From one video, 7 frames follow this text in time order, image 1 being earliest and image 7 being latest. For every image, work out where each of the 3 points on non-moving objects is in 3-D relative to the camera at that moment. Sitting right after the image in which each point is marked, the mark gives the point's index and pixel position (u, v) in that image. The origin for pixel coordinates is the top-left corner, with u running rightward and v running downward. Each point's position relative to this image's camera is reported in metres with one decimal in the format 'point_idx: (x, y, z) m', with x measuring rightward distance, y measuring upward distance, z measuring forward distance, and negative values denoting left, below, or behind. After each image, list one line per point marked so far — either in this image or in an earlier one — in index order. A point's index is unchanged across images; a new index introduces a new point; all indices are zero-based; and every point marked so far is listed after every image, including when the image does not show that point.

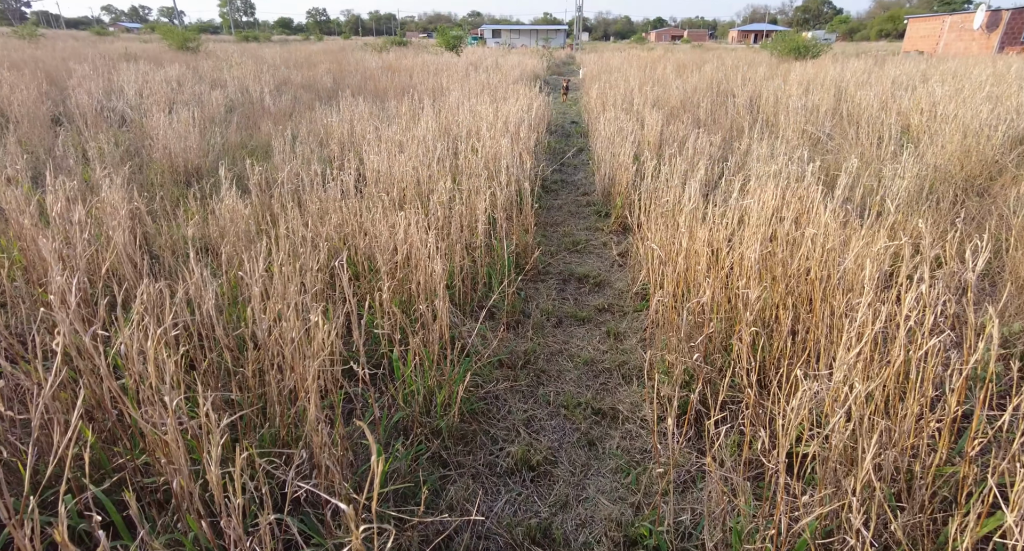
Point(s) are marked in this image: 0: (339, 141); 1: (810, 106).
0: (-1.7, +1.3, +5.6) m
1: (+4.0, +2.3, +7.7) m
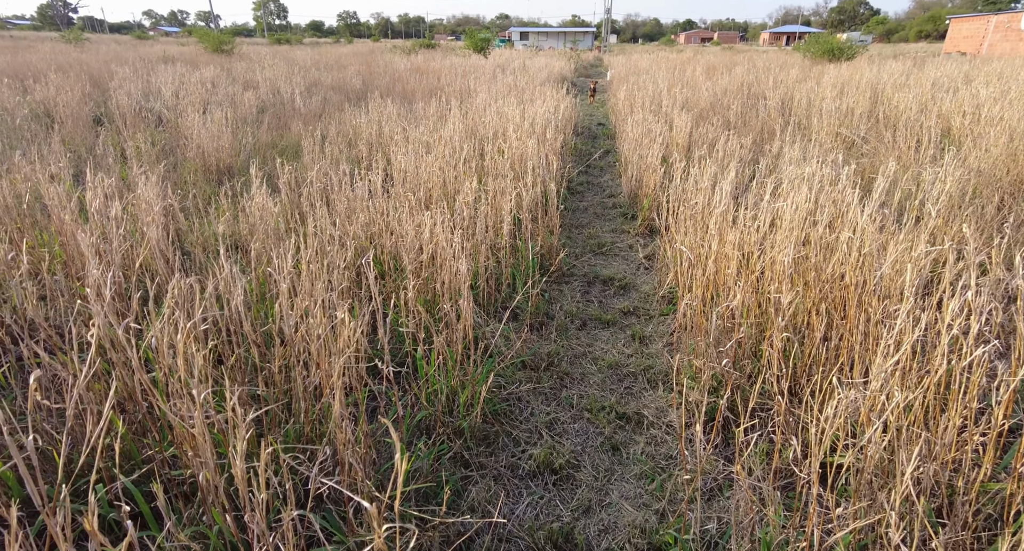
0: (-1.4, +1.3, +5.7) m
1: (+4.3, +2.2, +7.6) m
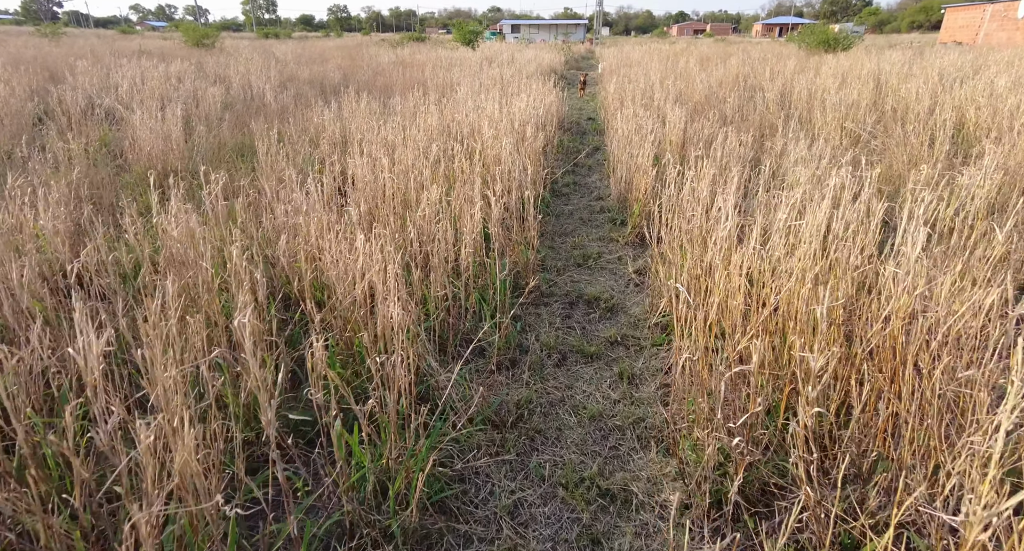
0: (-1.6, +1.2, +5.1) m
1: (+4.1, +2.1, +7.1) m
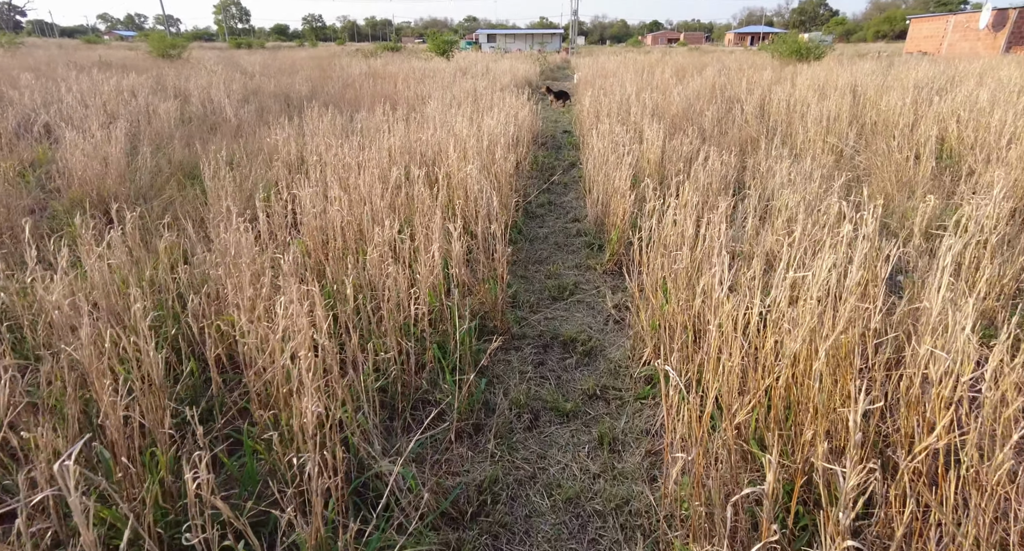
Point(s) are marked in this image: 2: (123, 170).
0: (-1.9, +0.9, +4.8) m
1: (+3.8, +1.9, +6.9) m
2: (-3.2, +0.8, +4.7) m
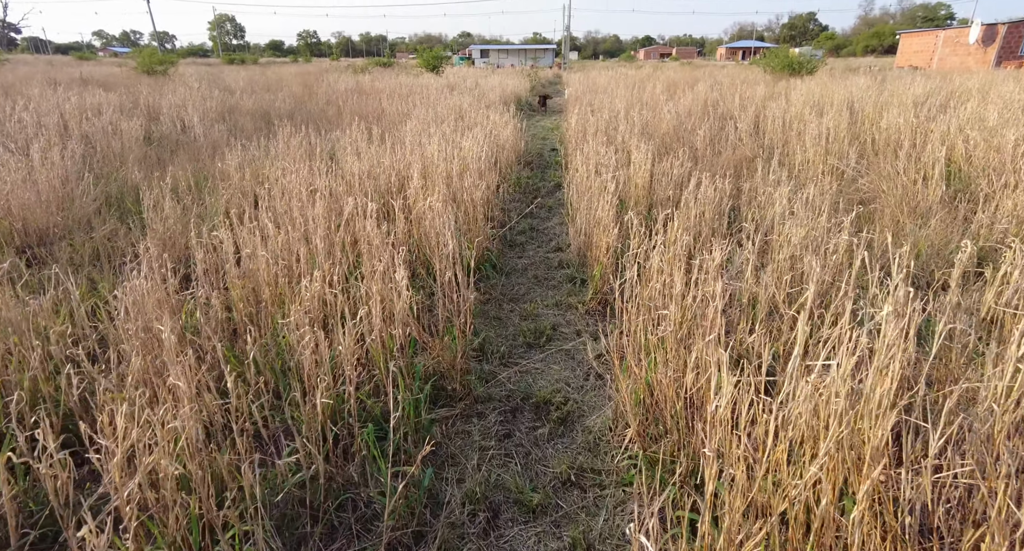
0: (-2.1, +0.6, +4.3) m
1: (+3.5, +1.6, +6.5) m
2: (-3.4, +0.5, +4.3) m
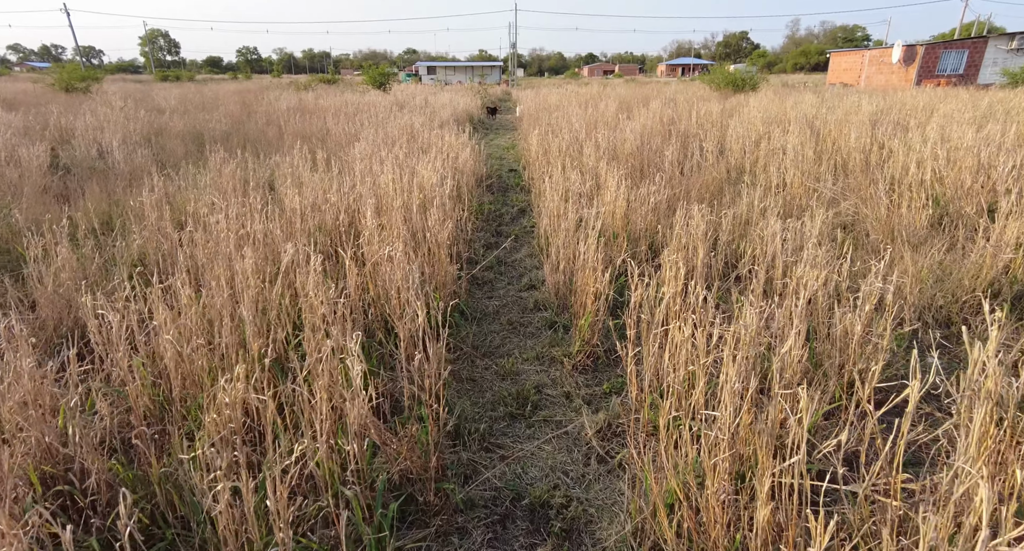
0: (-2.3, +0.3, +3.6) m
1: (+3.1, +1.3, +6.3) m
2: (-3.5, +0.1, +3.4) m
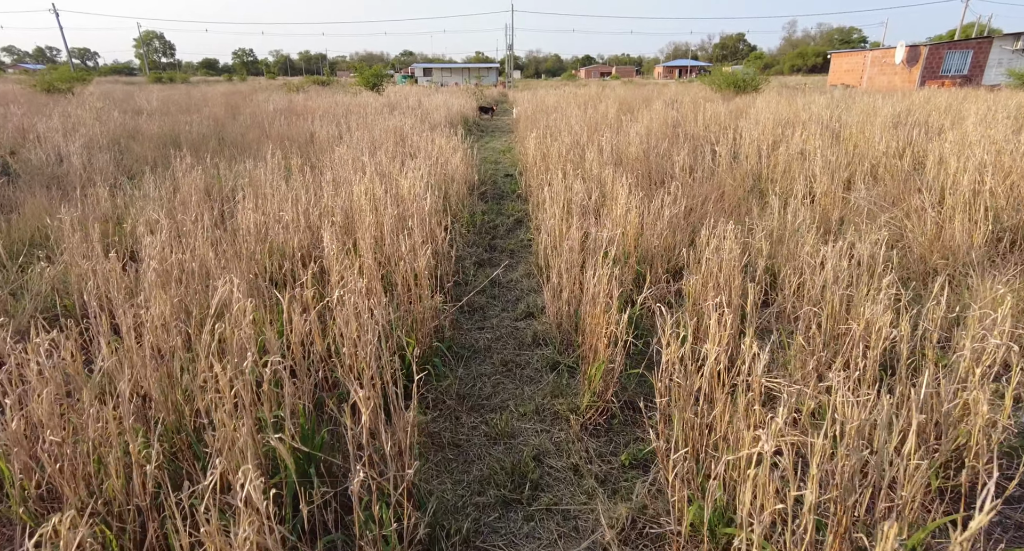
0: (-2.3, +0.1, +3.0) m
1: (+3.1, +1.2, +5.7) m
2: (-3.6, 0.0, +2.8) m
